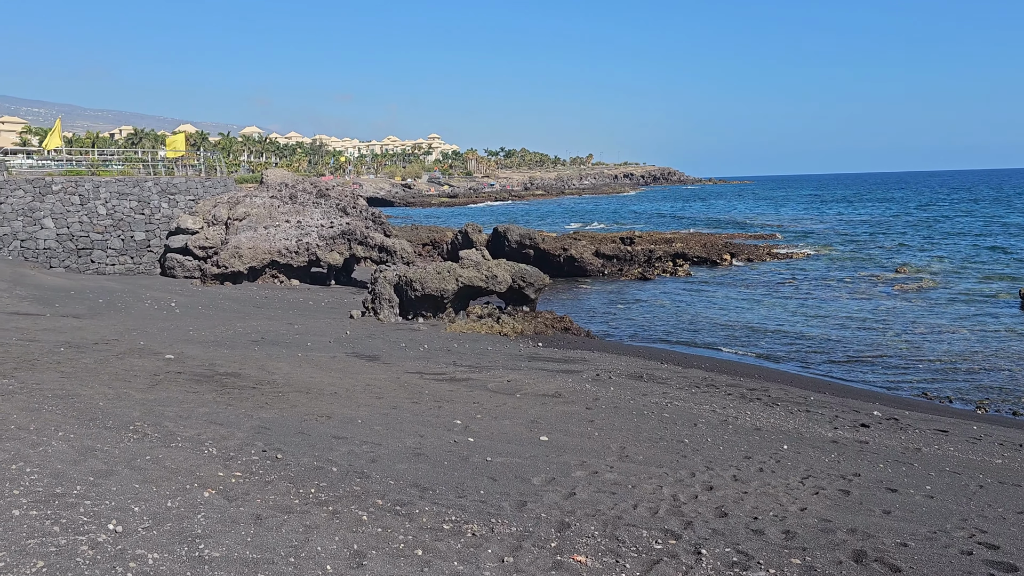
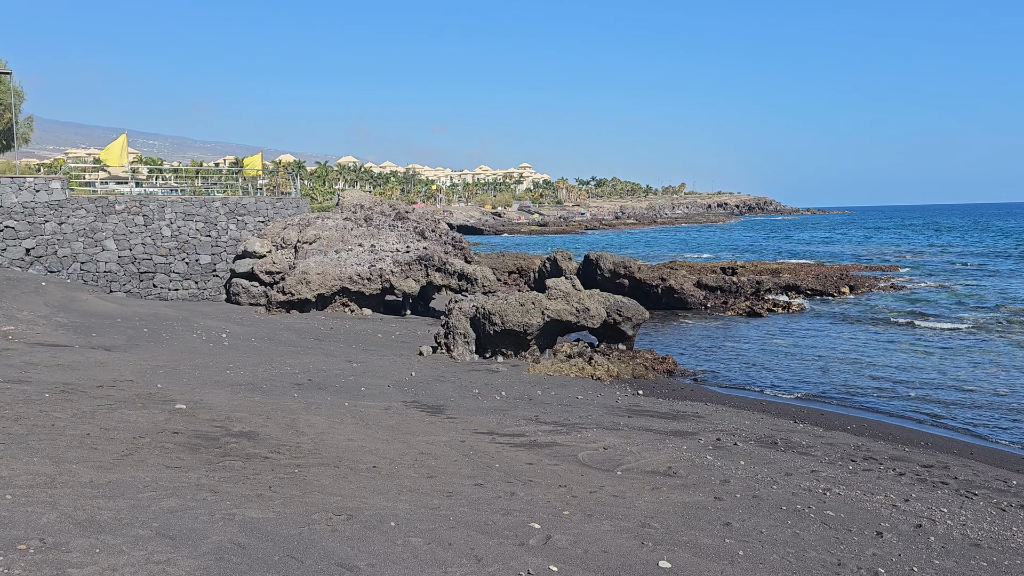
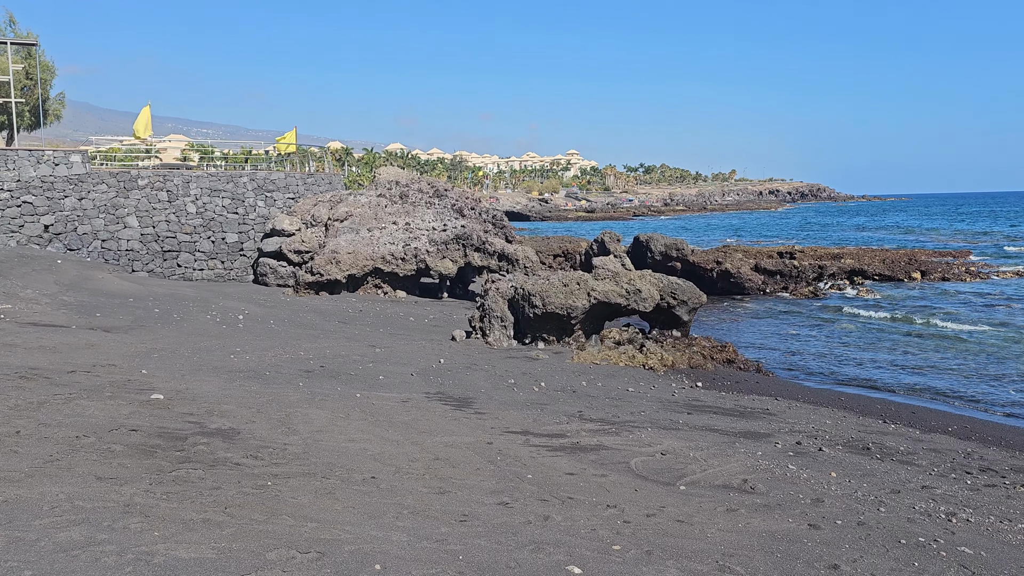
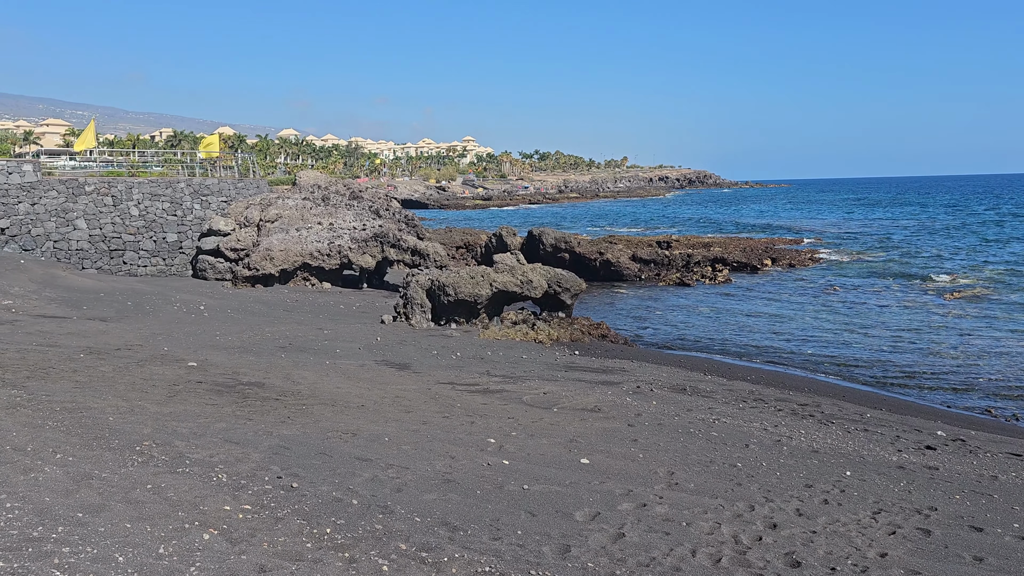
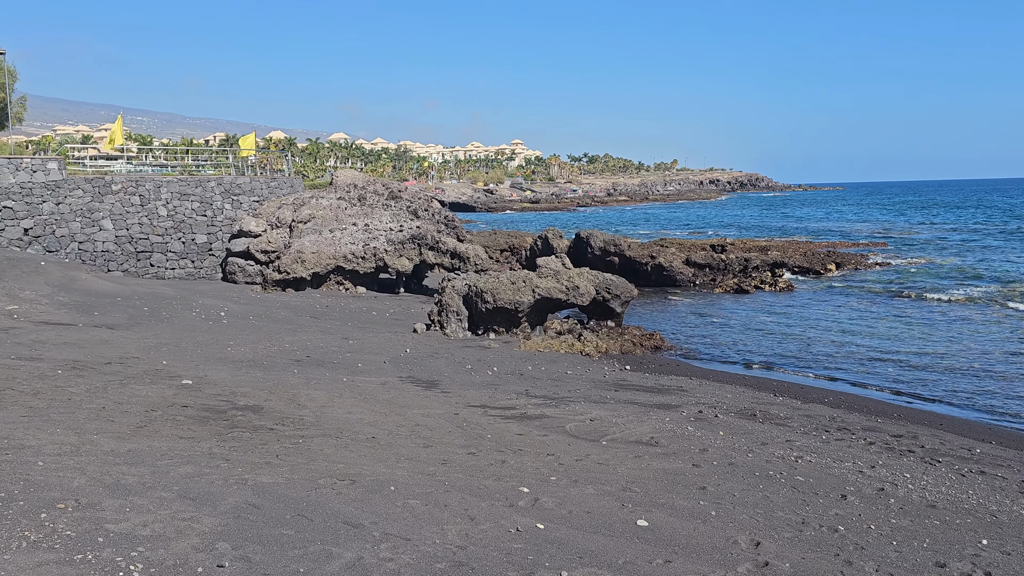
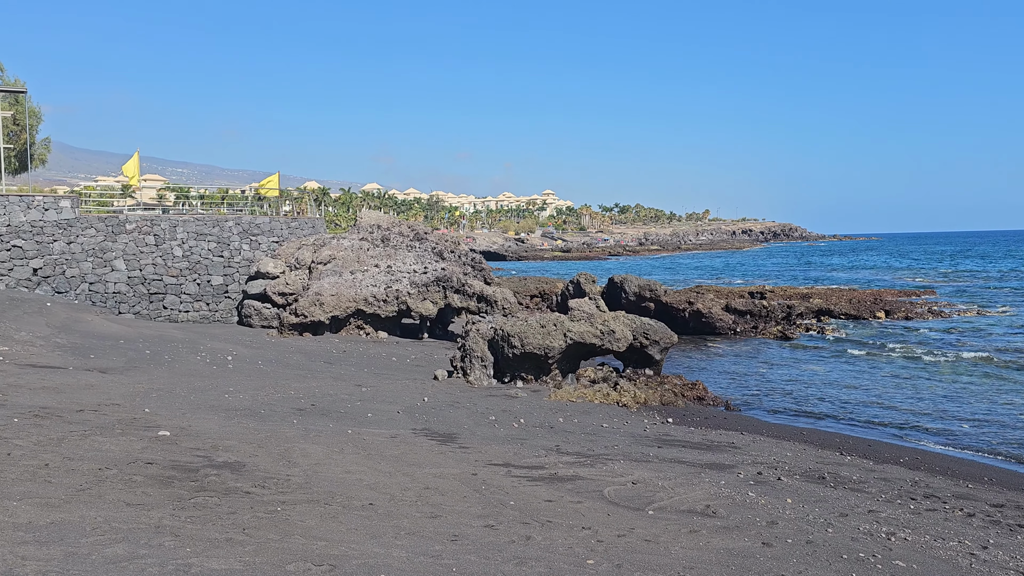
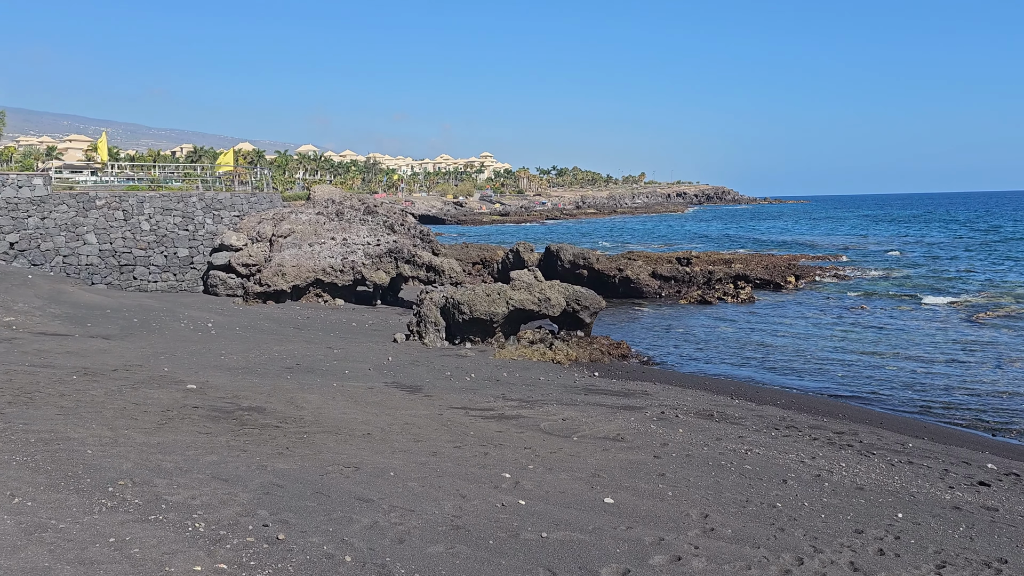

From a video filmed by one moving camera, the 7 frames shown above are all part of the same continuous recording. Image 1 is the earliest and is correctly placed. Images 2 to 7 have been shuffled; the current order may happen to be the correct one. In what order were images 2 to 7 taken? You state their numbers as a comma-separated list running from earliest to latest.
4, 7, 5, 2, 6, 3
